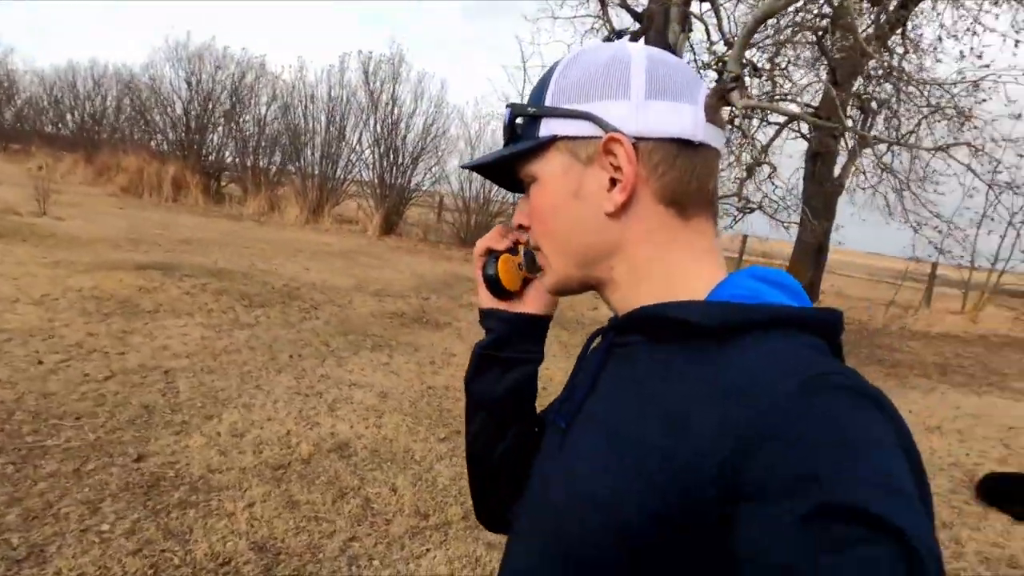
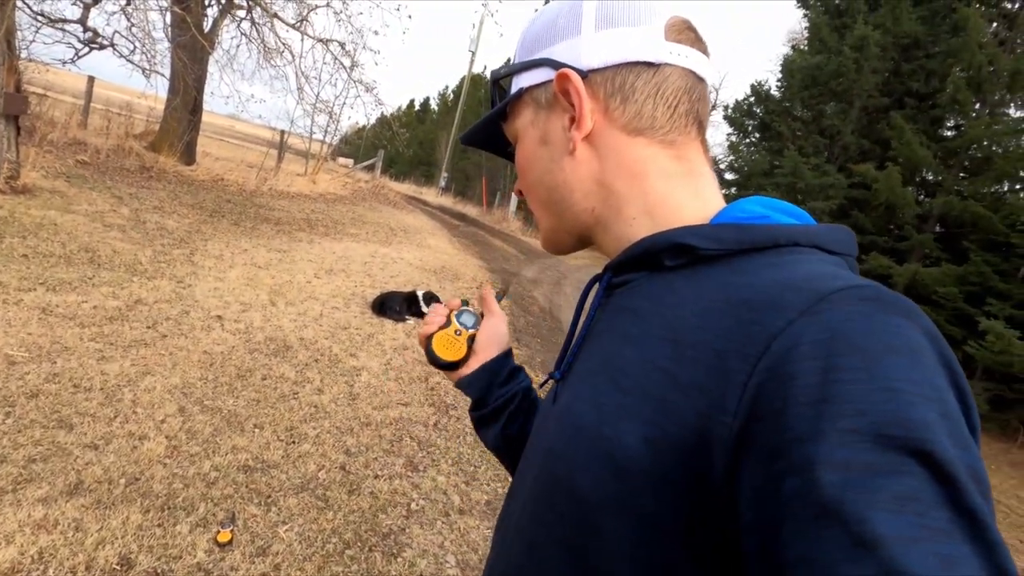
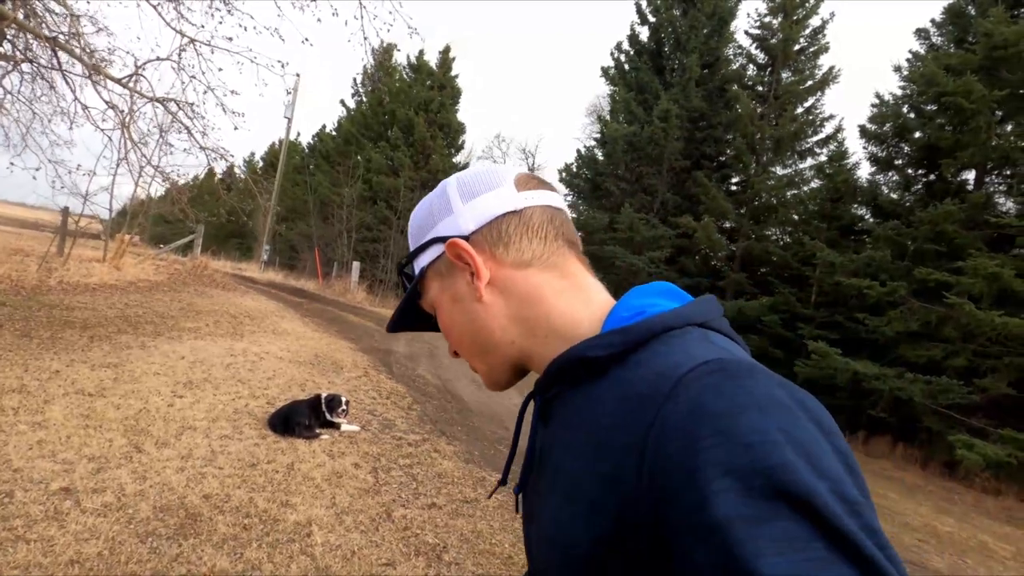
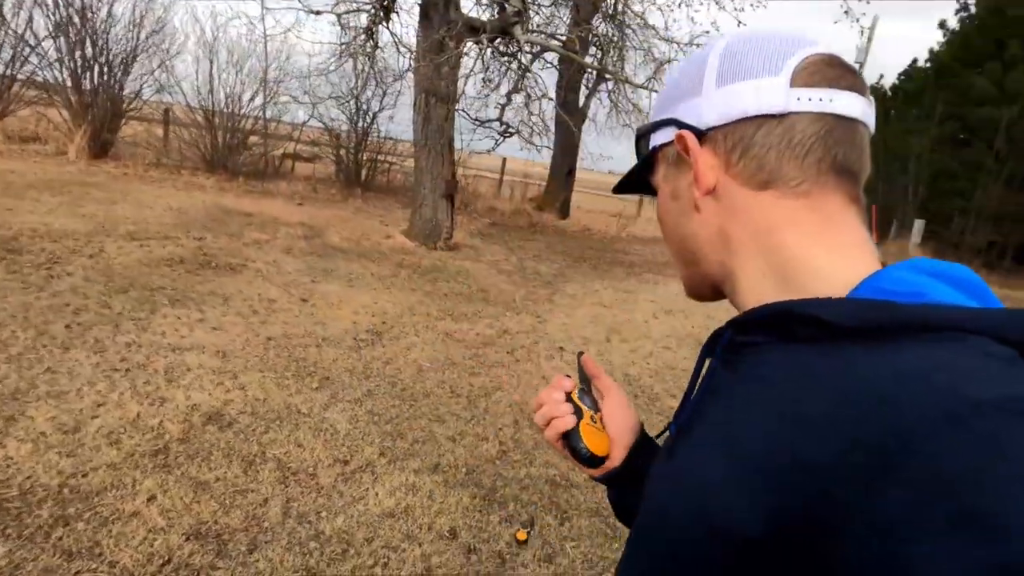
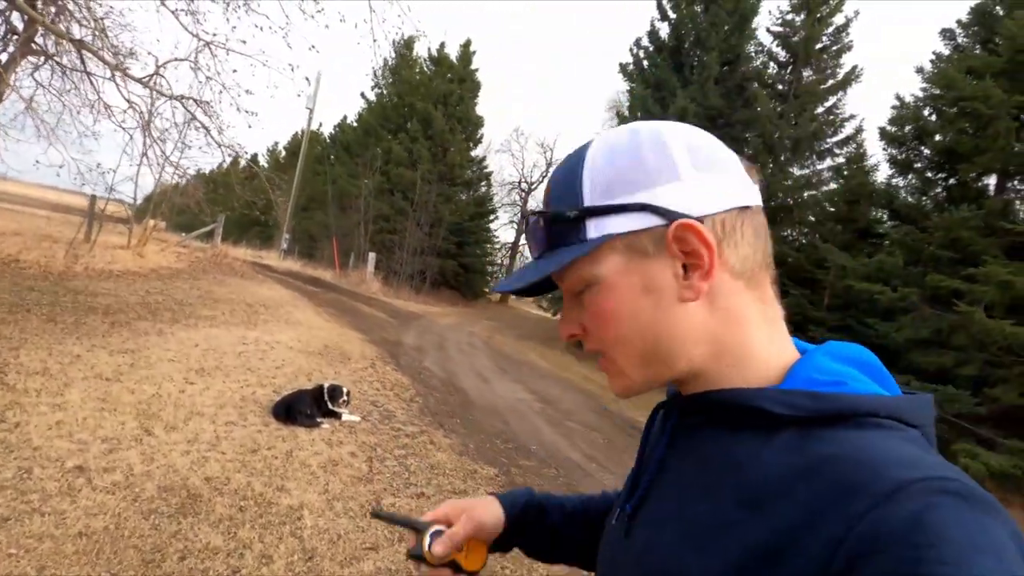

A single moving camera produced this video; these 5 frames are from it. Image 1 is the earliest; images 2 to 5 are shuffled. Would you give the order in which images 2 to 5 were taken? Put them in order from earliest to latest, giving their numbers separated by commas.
4, 2, 5, 3
